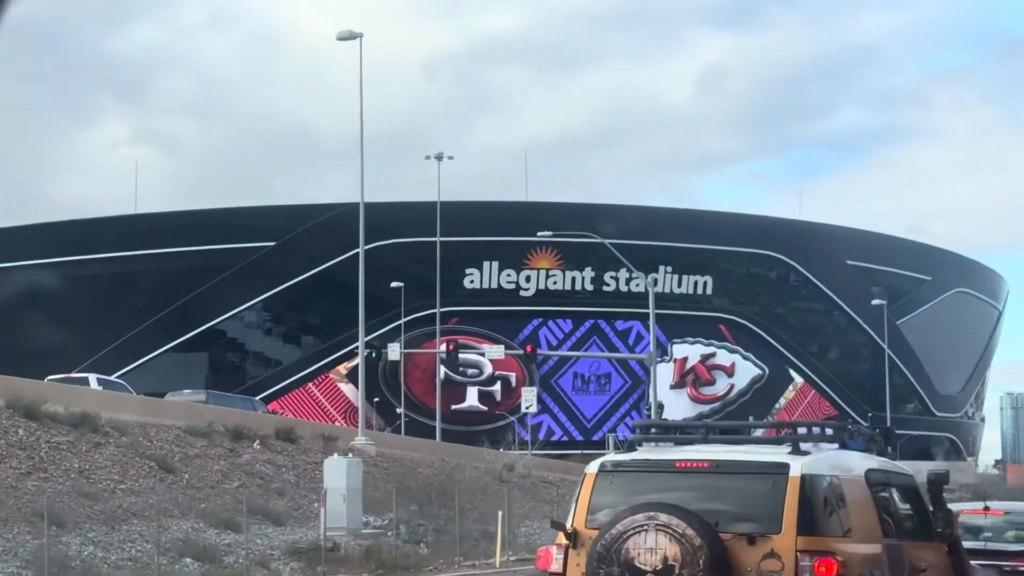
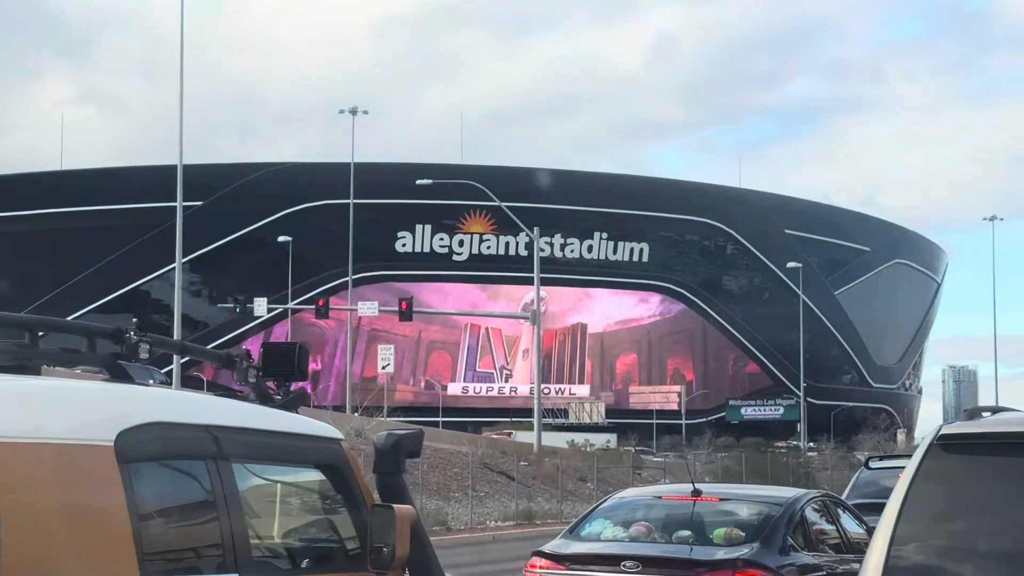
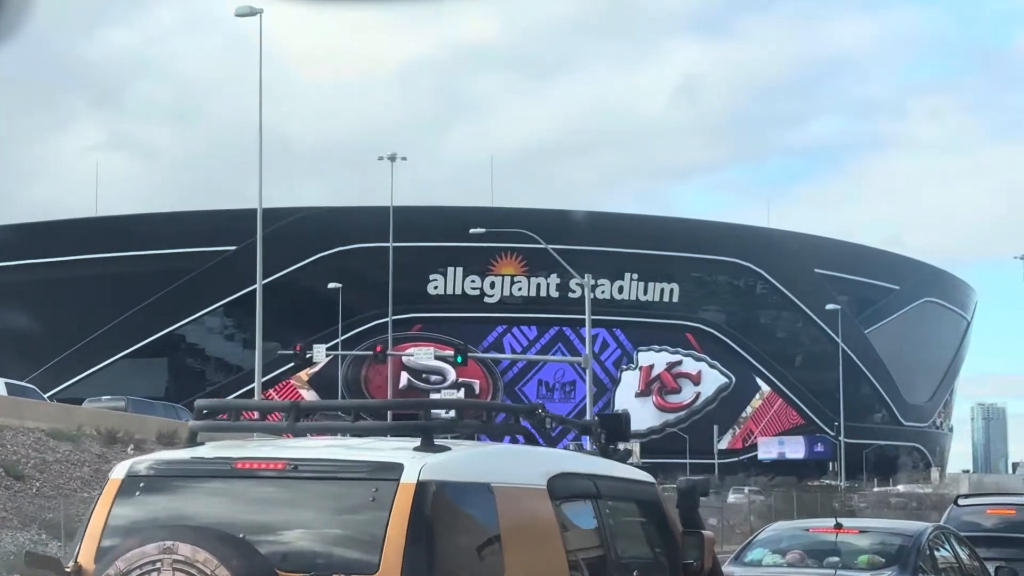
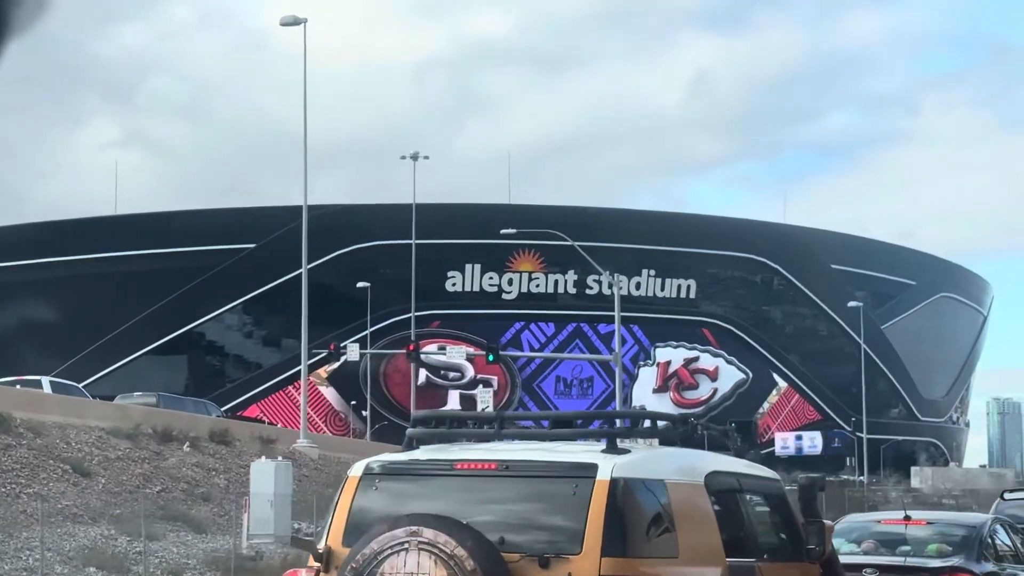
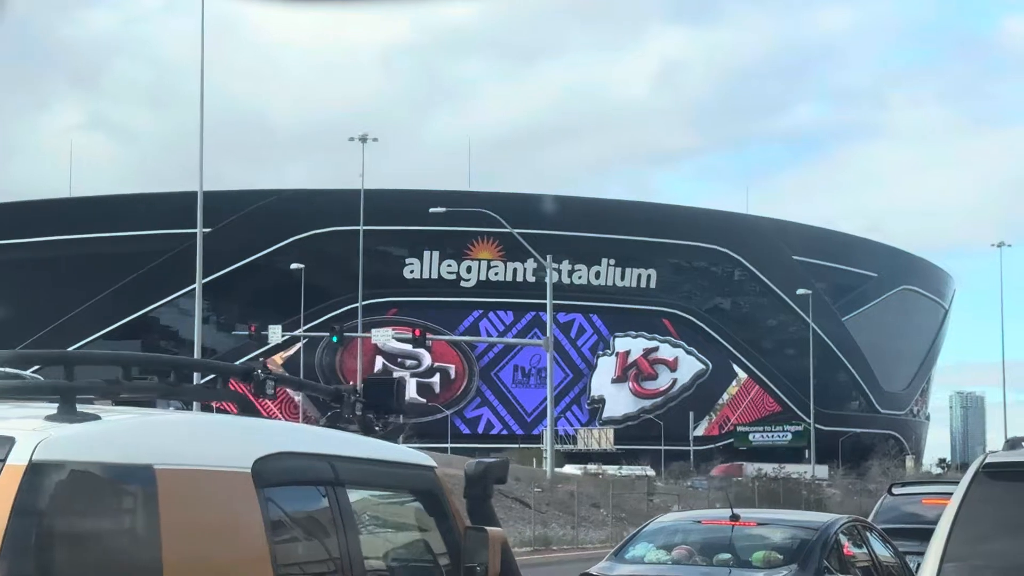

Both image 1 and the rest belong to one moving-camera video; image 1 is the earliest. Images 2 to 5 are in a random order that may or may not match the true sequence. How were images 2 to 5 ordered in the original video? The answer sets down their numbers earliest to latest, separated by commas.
4, 3, 5, 2
